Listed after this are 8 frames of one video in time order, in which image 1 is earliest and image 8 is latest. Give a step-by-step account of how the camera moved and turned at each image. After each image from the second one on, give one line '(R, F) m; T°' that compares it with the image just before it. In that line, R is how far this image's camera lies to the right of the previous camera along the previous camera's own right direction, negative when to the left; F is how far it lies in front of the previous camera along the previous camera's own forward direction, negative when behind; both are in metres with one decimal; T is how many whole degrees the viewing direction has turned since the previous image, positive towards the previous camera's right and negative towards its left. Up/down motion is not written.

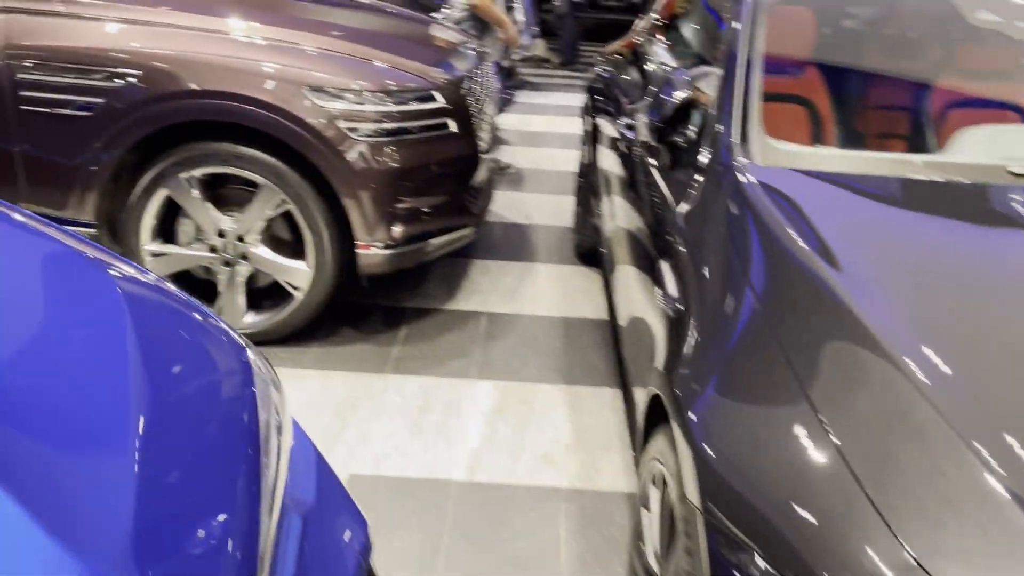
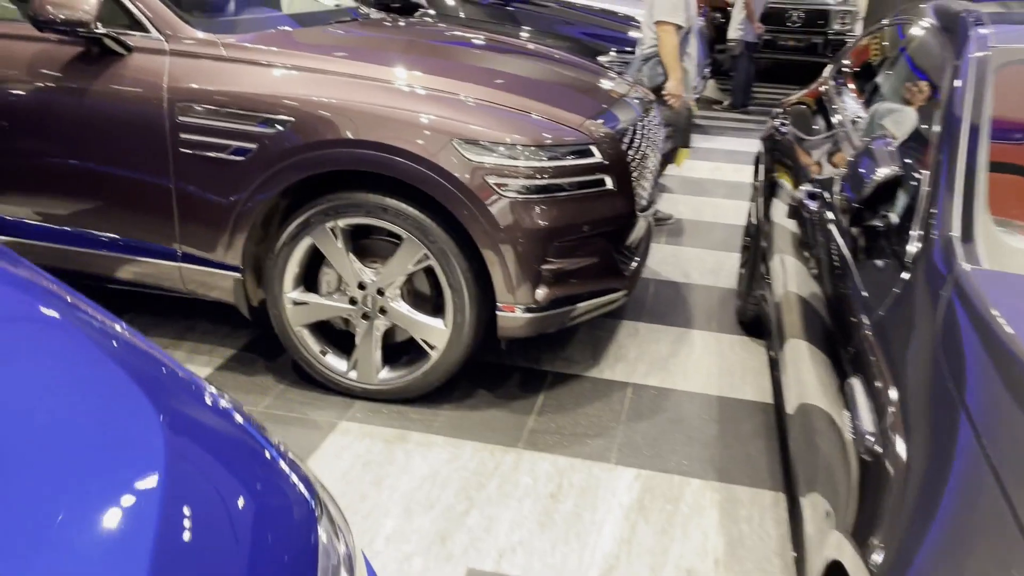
(0.0, +0.2) m; -10°
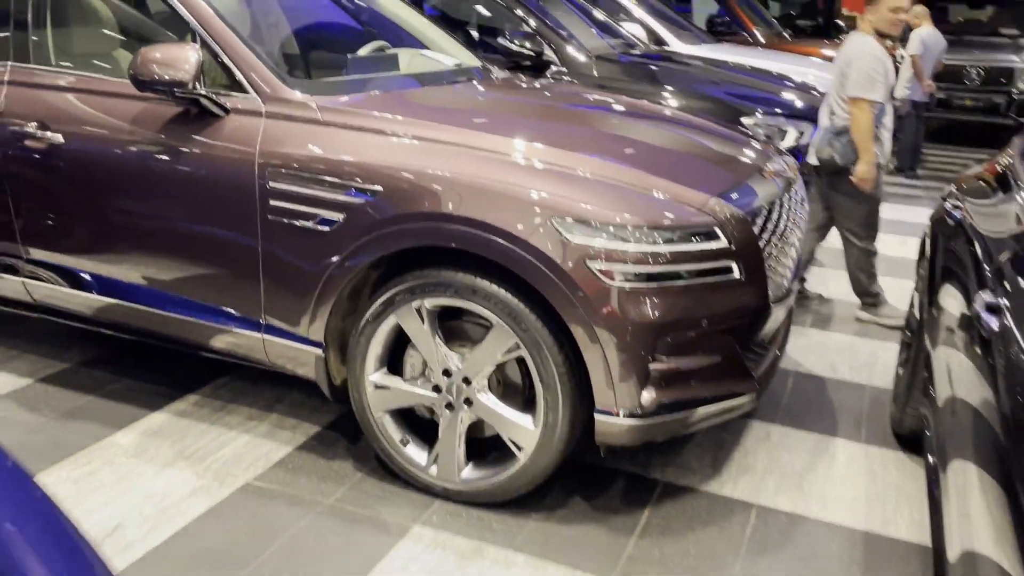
(+0.1, +0.3) m; -10°
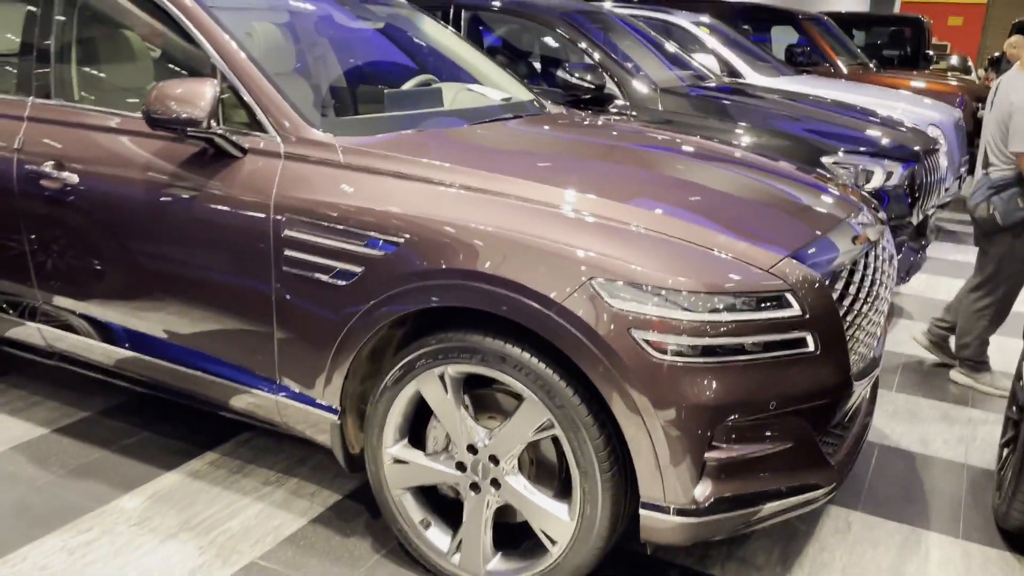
(+0.1, +0.3) m; -5°
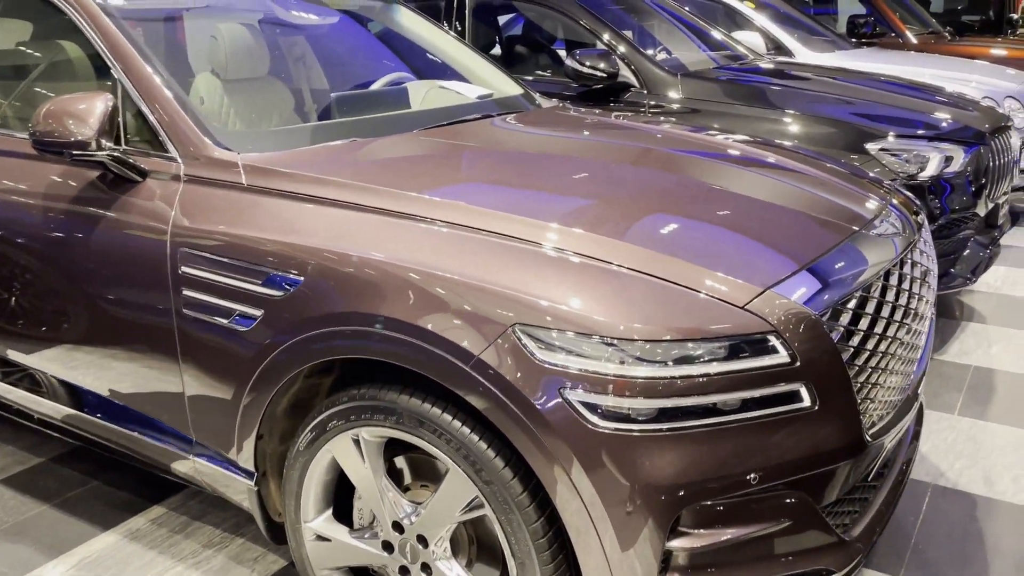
(+0.3, +0.4) m; -5°
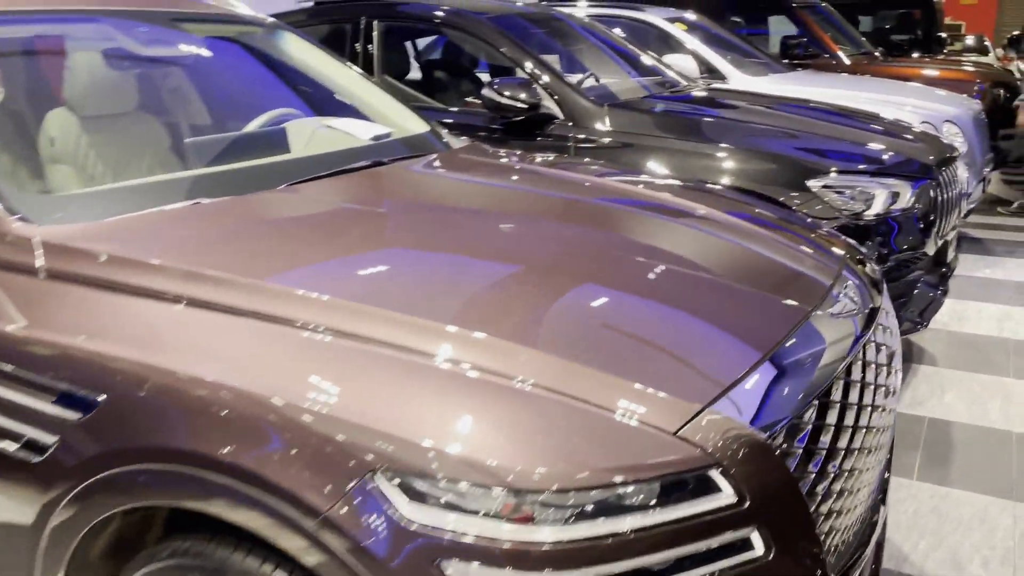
(+0.1, +0.4) m; +4°
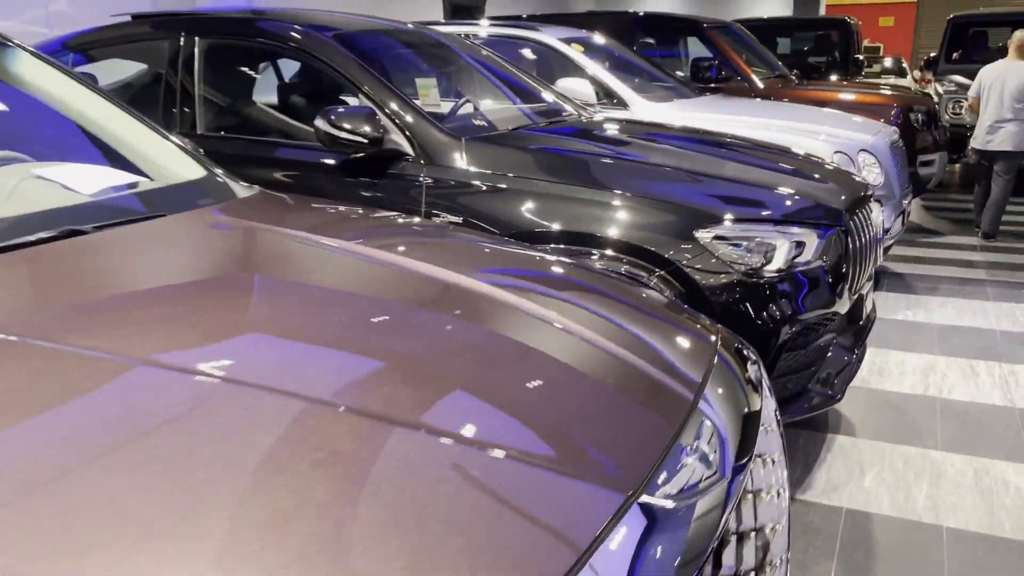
(+0.3, +0.6) m; +4°
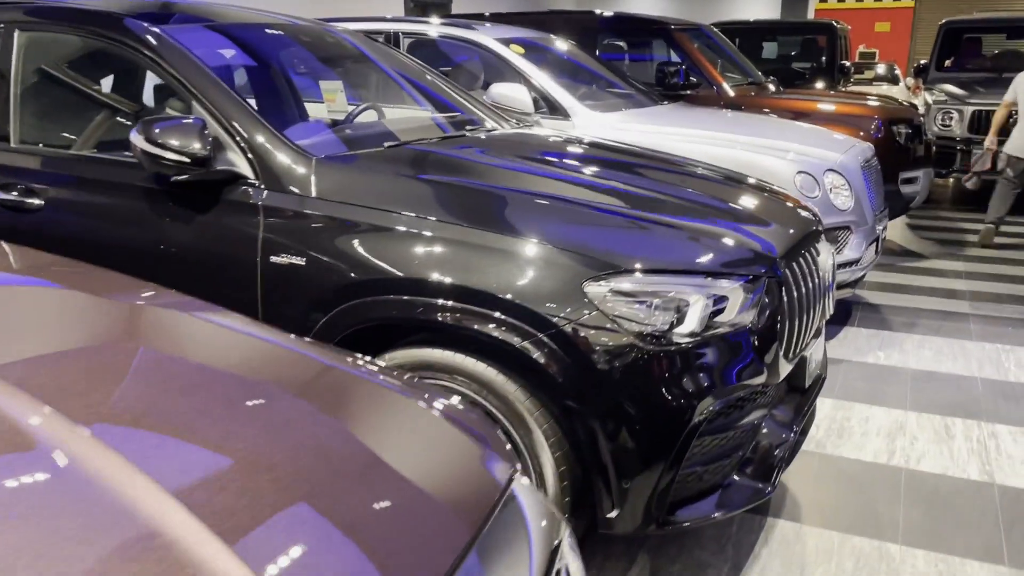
(+0.4, +0.5) m; 0°
